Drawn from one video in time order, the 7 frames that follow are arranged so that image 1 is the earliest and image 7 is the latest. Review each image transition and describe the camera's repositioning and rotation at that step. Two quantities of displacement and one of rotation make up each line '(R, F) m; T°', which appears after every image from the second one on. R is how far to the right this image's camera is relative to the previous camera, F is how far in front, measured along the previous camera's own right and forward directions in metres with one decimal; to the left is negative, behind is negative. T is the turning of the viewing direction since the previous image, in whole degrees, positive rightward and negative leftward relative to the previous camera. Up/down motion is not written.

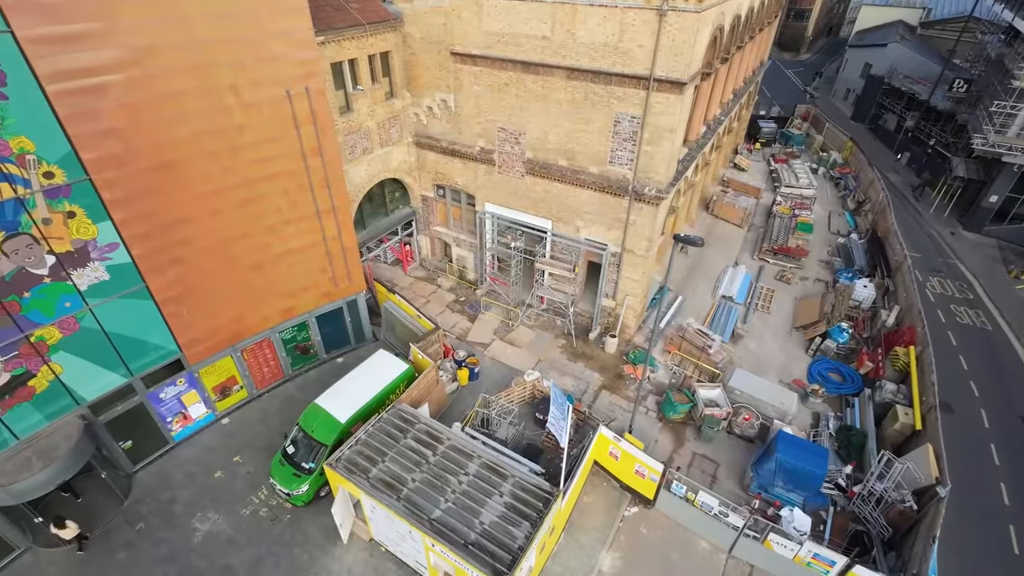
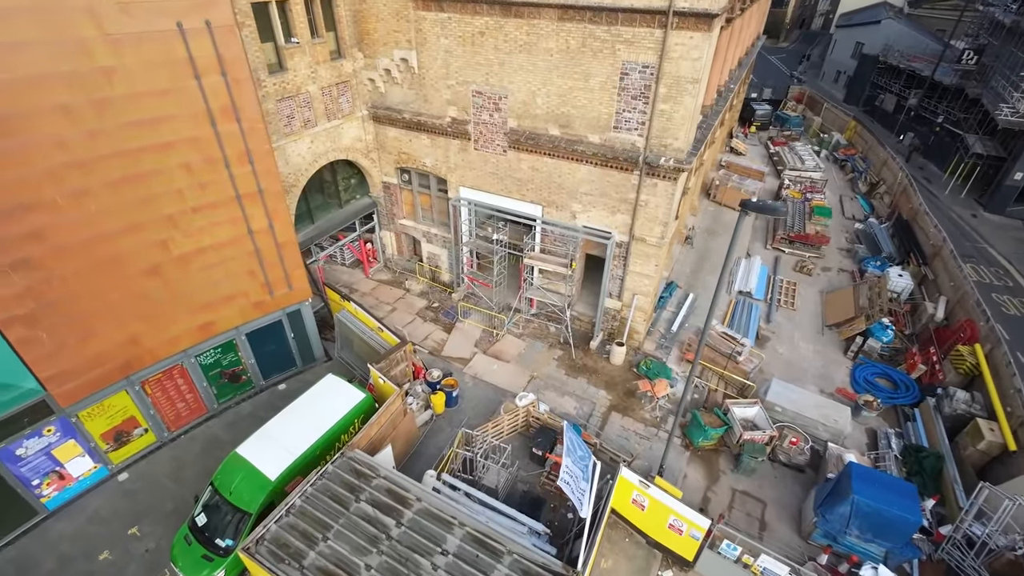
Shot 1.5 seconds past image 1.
(-0.2, +3.6) m; +3°
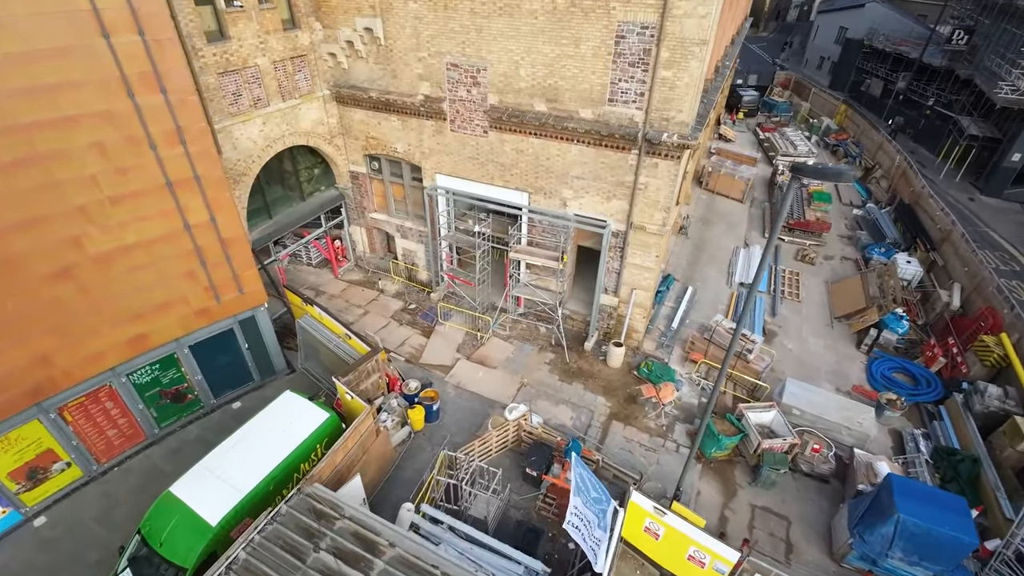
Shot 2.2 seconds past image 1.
(-0.1, +1.7) m; +2°
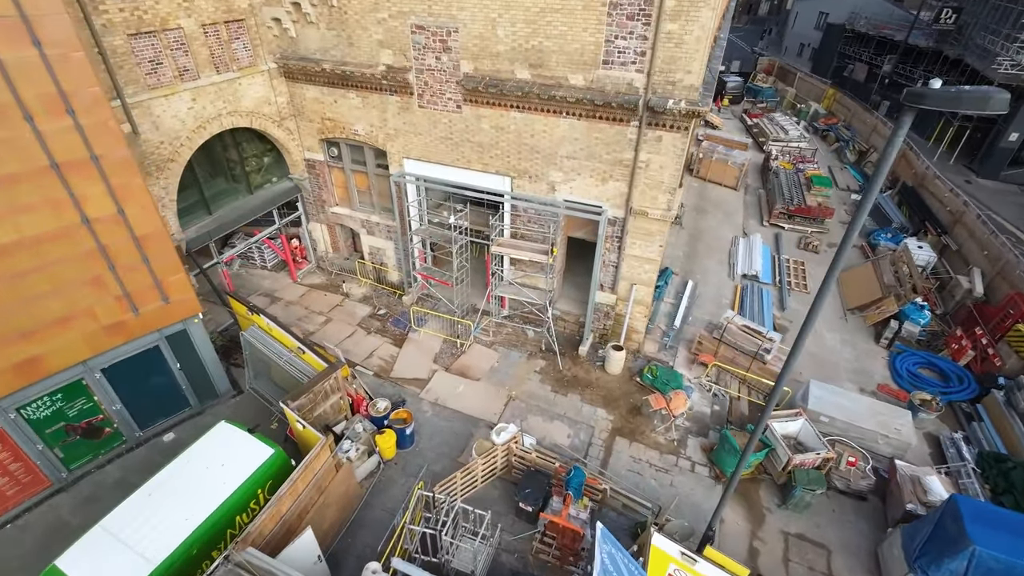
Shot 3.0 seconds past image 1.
(-0.1, +1.9) m; +2°
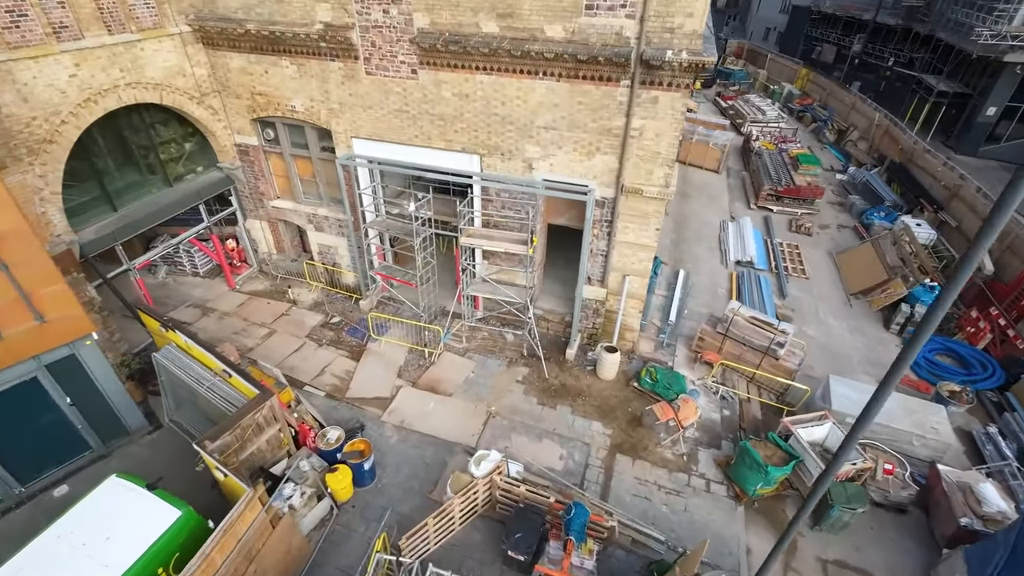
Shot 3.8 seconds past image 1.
(-0.1, +1.8) m; +3°
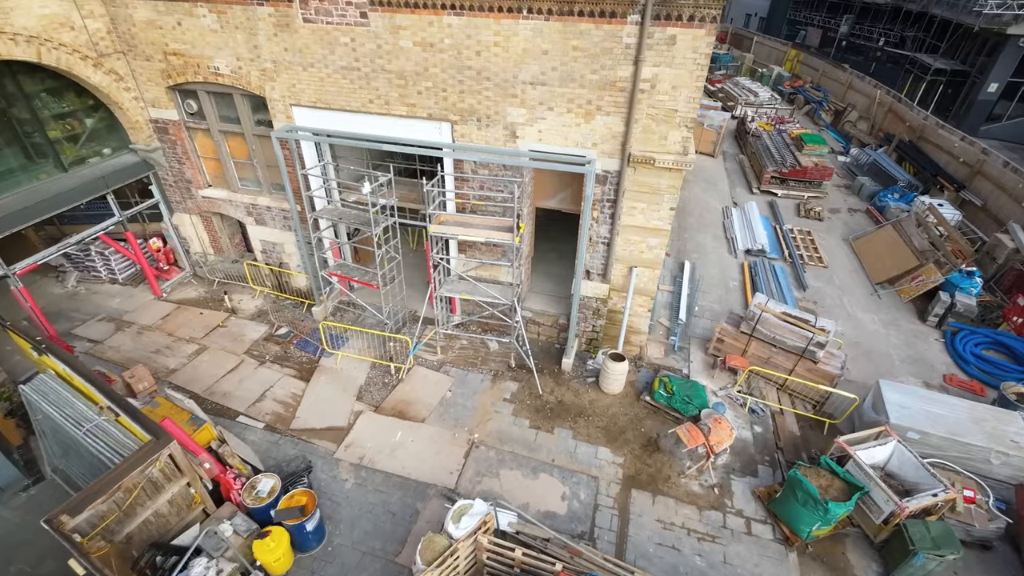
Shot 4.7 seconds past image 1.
(-0.1, +2.0) m; +2°
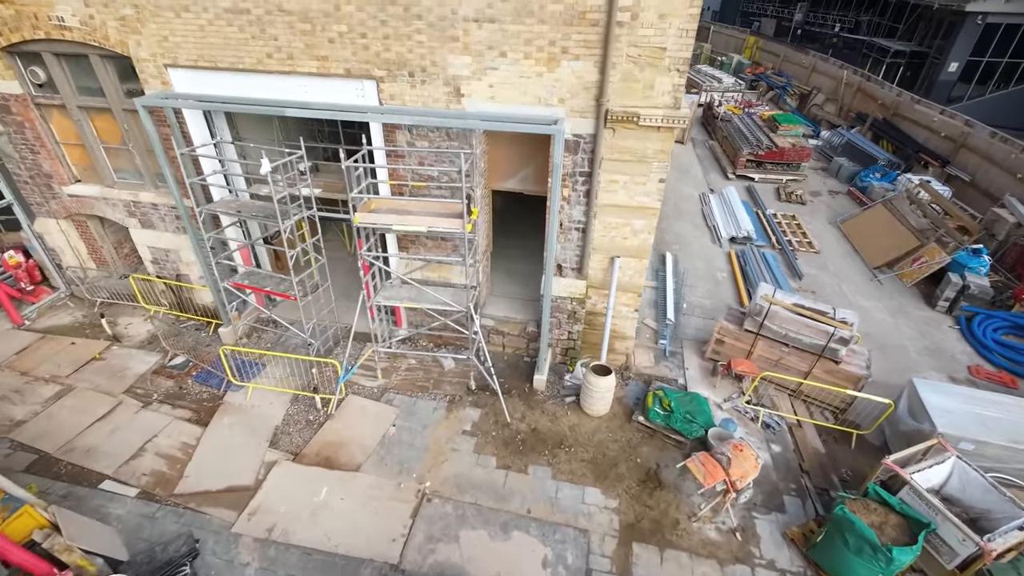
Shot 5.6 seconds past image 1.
(+0.2, +1.9) m; +4°
